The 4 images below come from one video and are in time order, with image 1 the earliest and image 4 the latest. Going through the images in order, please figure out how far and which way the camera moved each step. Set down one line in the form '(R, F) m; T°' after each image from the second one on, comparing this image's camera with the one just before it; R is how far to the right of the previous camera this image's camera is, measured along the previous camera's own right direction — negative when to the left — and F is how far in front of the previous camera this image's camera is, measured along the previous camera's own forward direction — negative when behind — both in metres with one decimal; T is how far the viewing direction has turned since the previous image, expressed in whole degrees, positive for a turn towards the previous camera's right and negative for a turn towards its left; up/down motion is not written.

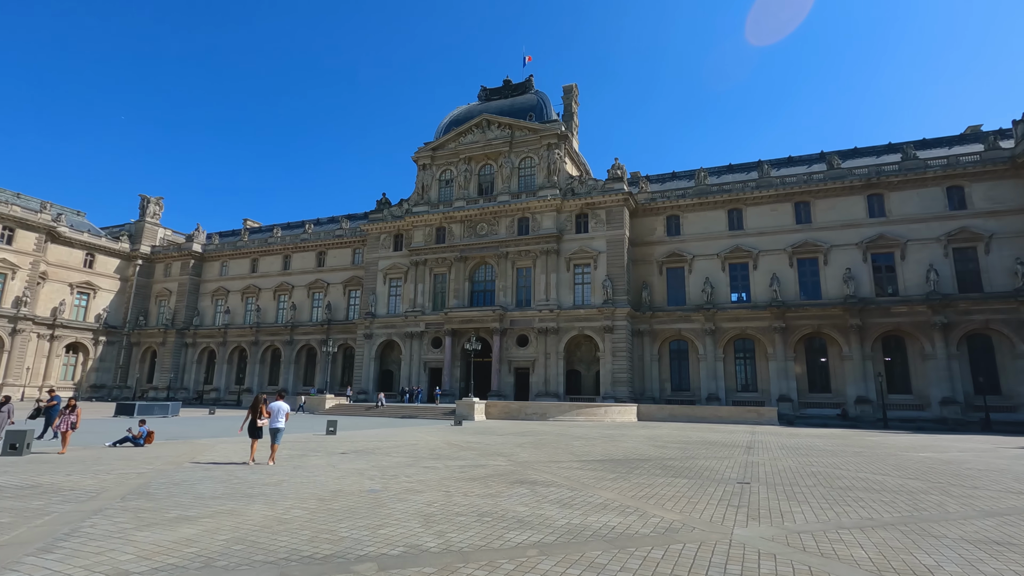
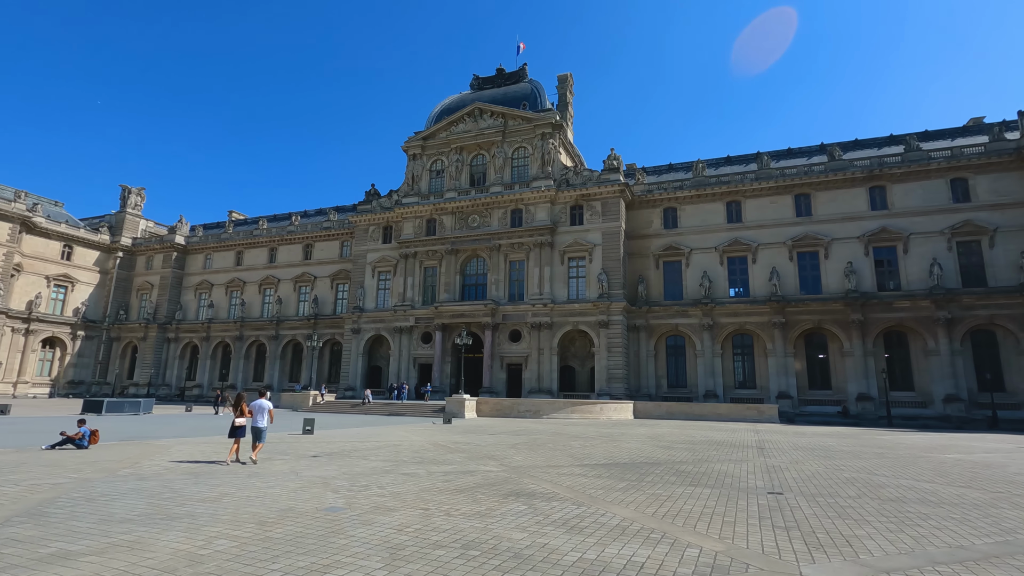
(0.0, +1.3) m; +1°
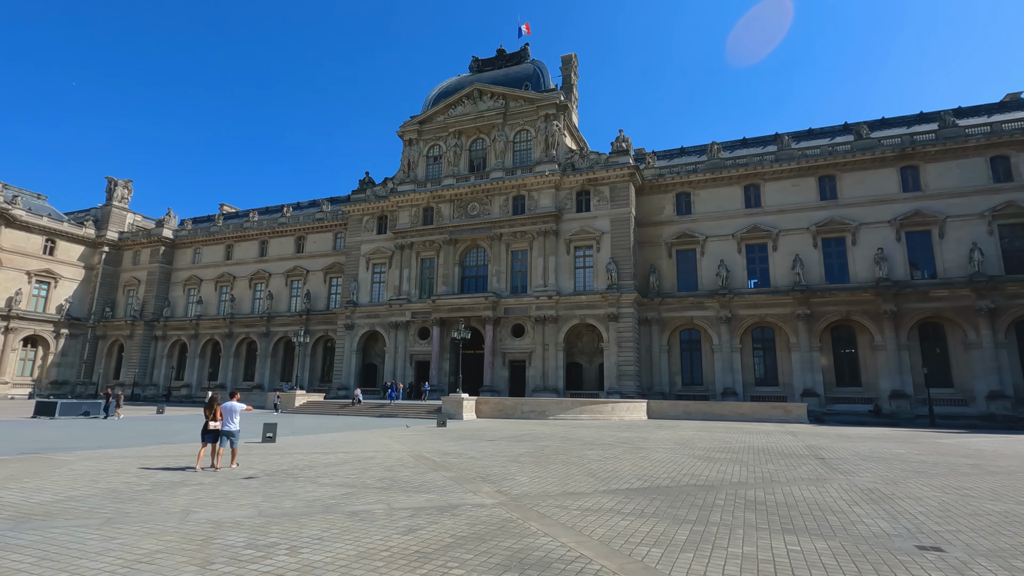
(0.0, +2.7) m; 0°
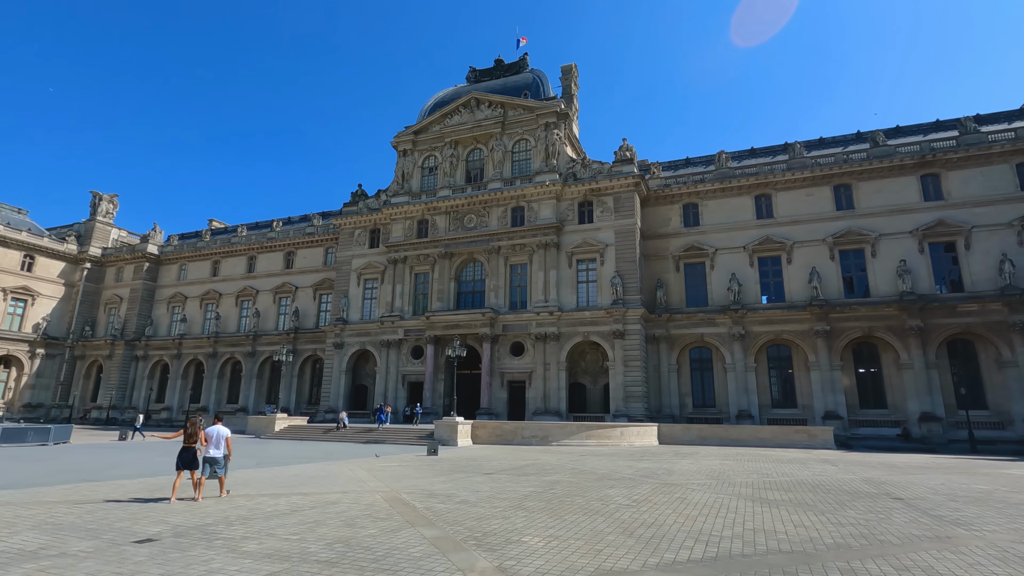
(-0.1, +2.2) m; 0°
